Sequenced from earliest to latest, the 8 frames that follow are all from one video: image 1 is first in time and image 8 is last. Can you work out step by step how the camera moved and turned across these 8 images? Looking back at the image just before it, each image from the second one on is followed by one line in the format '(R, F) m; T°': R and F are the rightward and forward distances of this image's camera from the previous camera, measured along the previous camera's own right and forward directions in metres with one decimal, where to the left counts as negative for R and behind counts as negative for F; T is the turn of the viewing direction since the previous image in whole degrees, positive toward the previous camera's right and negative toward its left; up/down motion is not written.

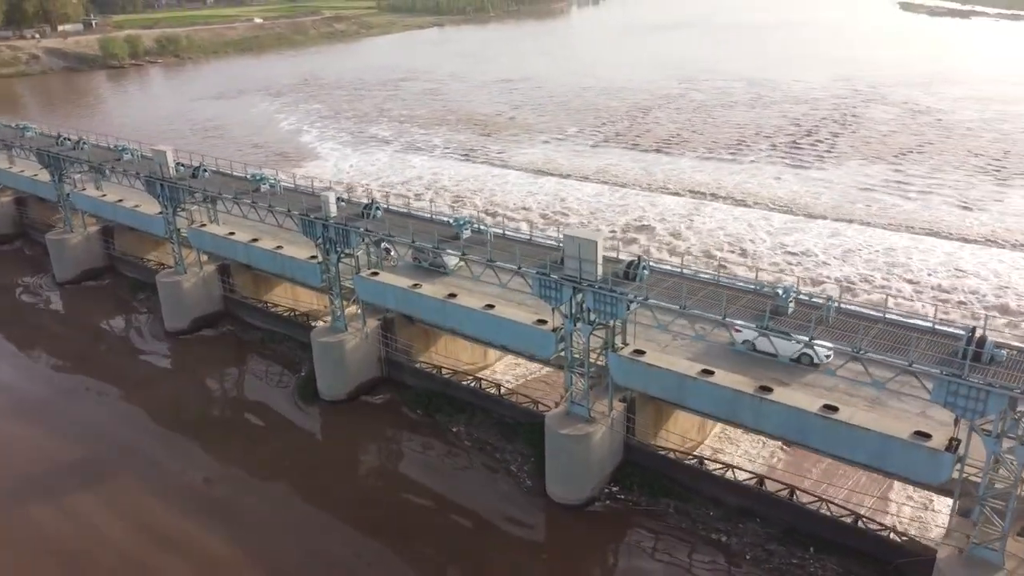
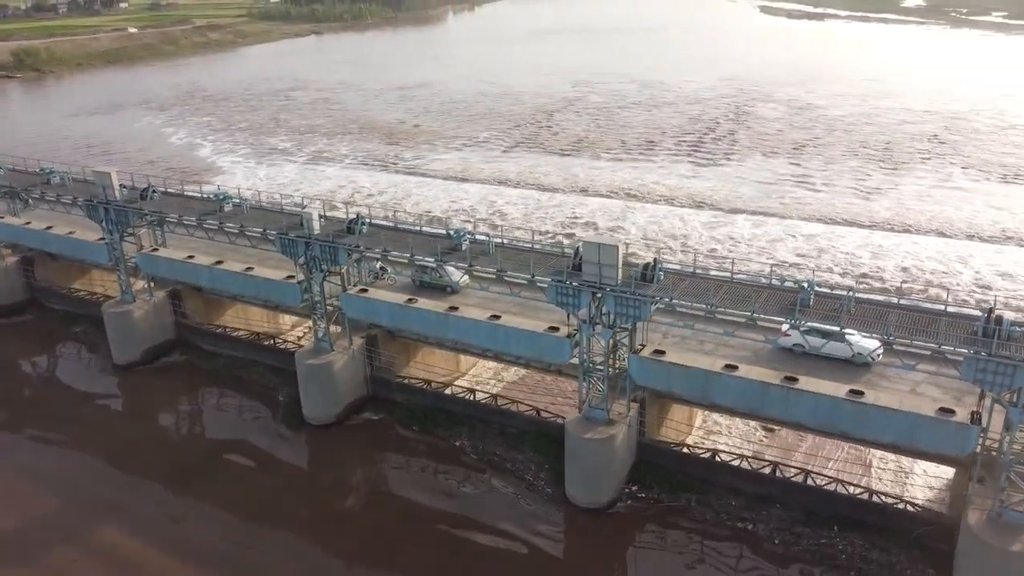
(-2.2, +0.2) m; +8°
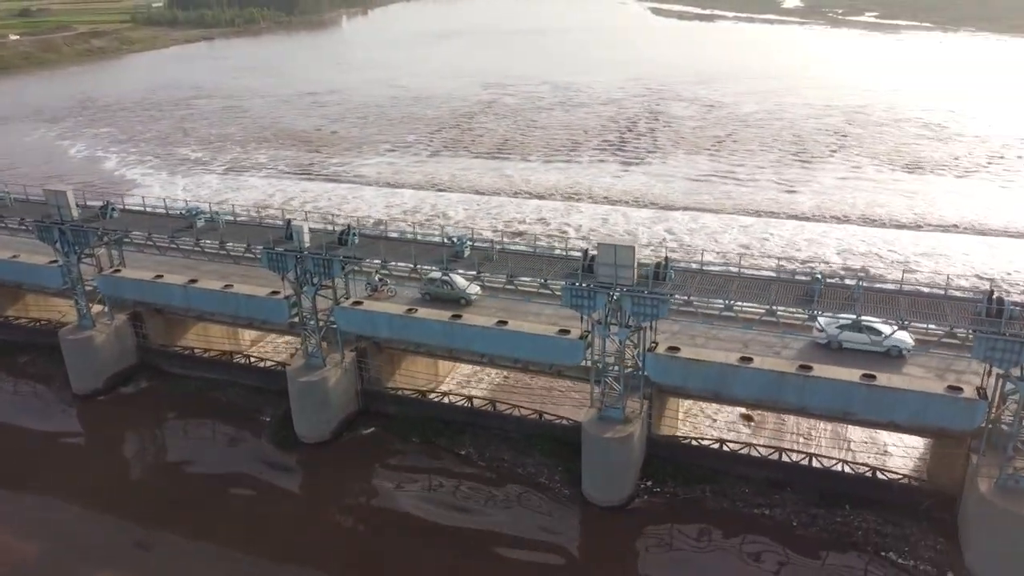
(-1.9, +0.1) m; +7°
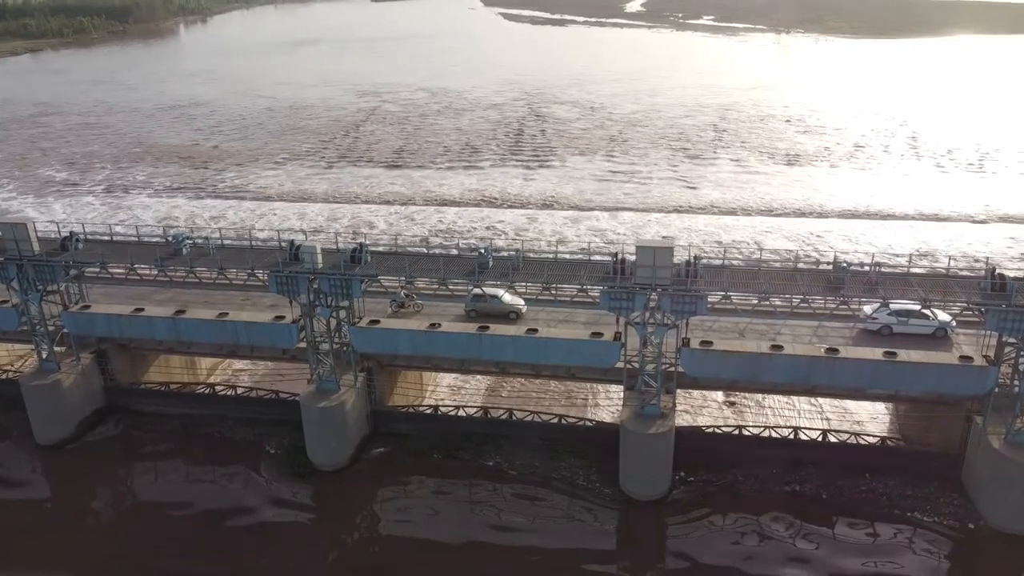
(-3.0, +0.2) m; +10°
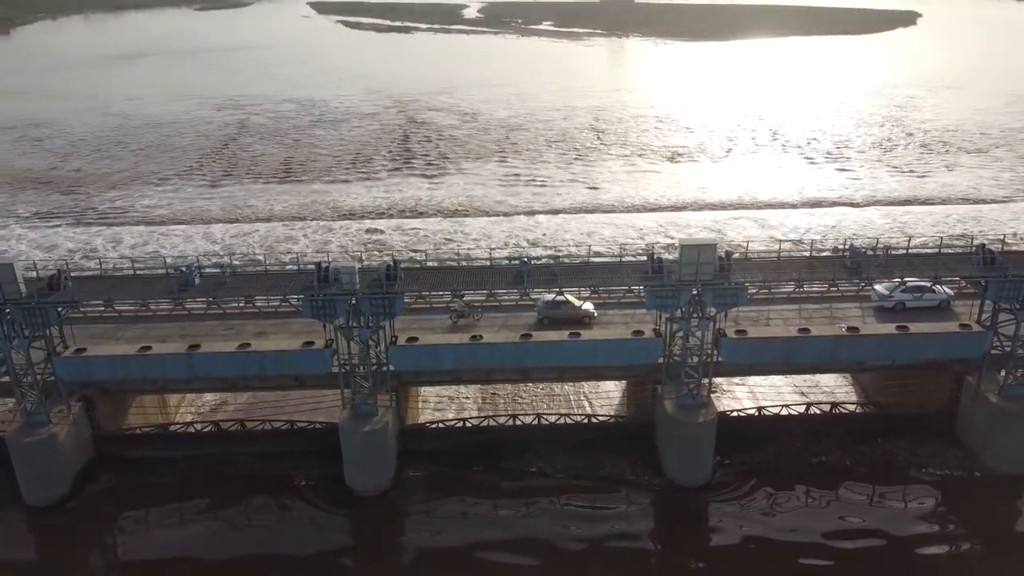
(-3.5, +0.2) m; +11°
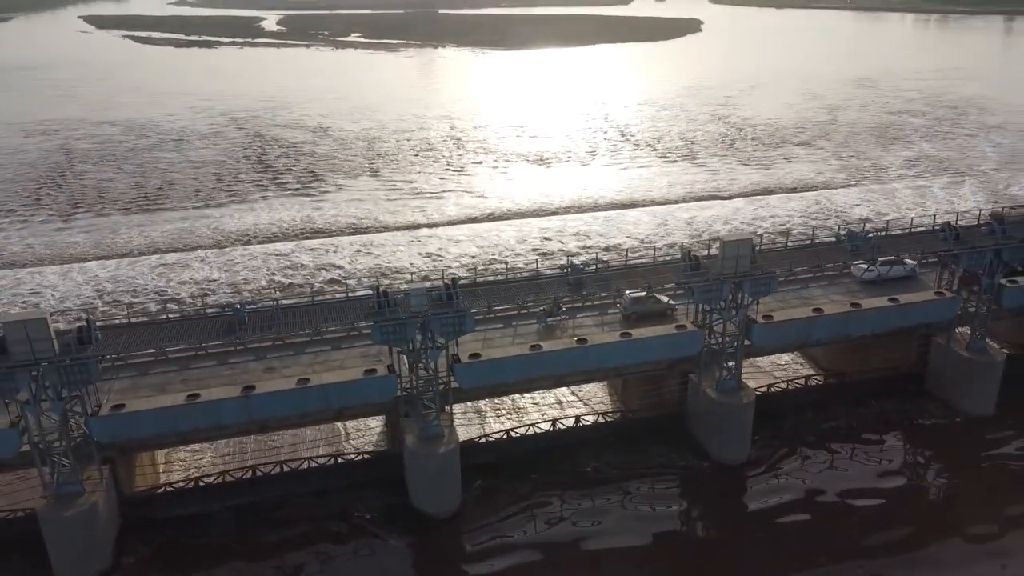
(-4.4, +0.3) m; +13°
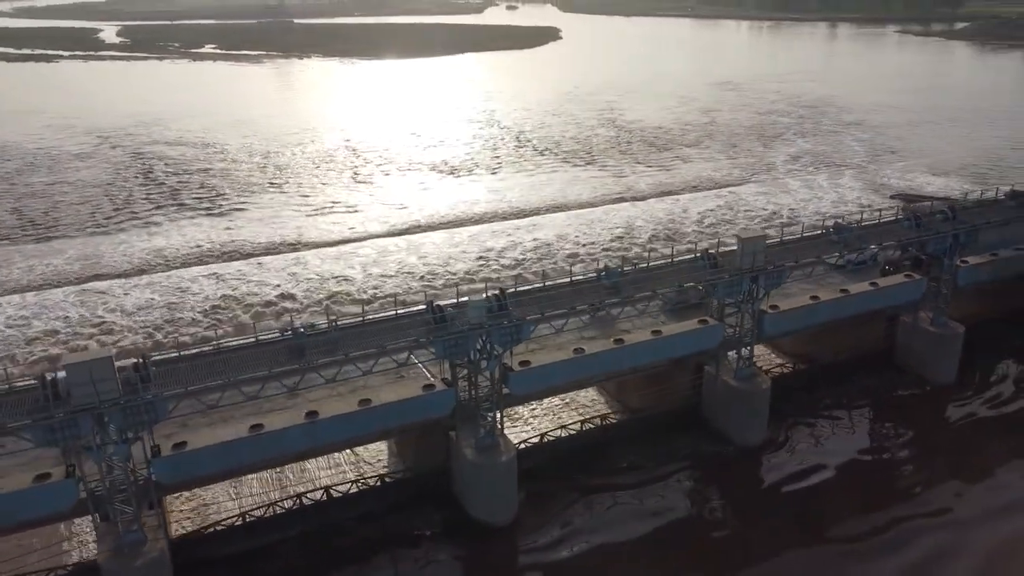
(-3.3, 0.0) m; +10°
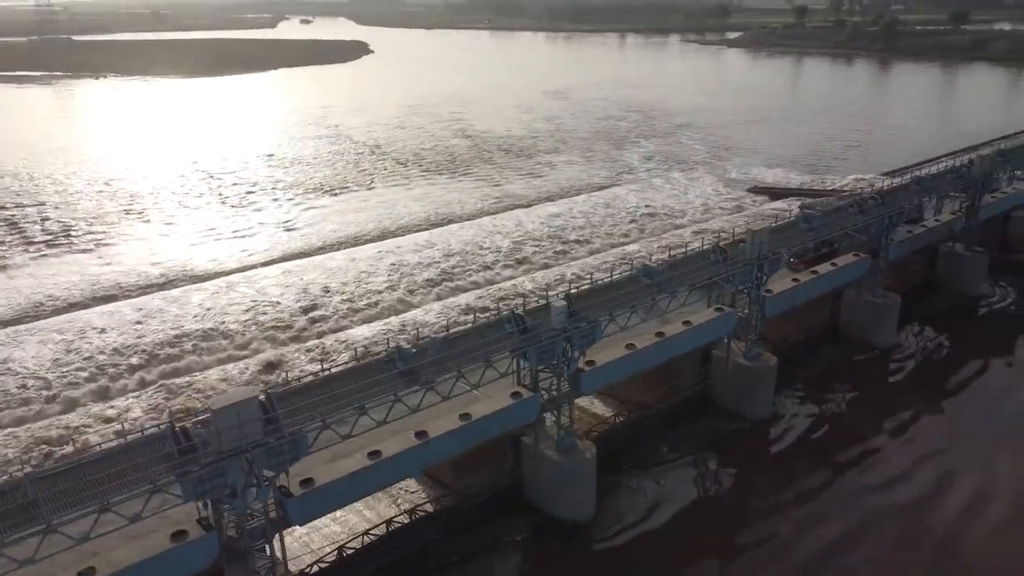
(-4.6, +0.1) m; +13°
